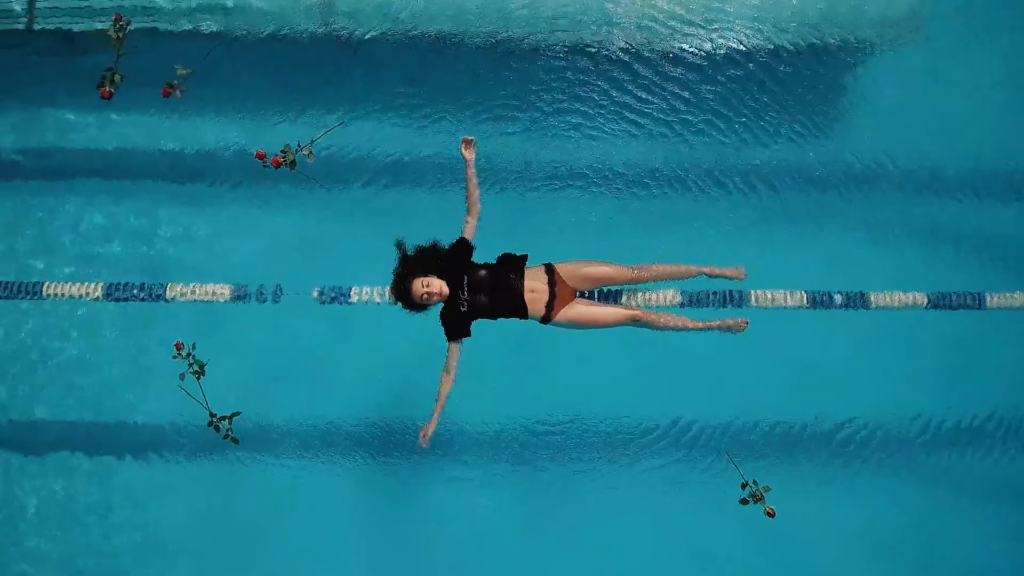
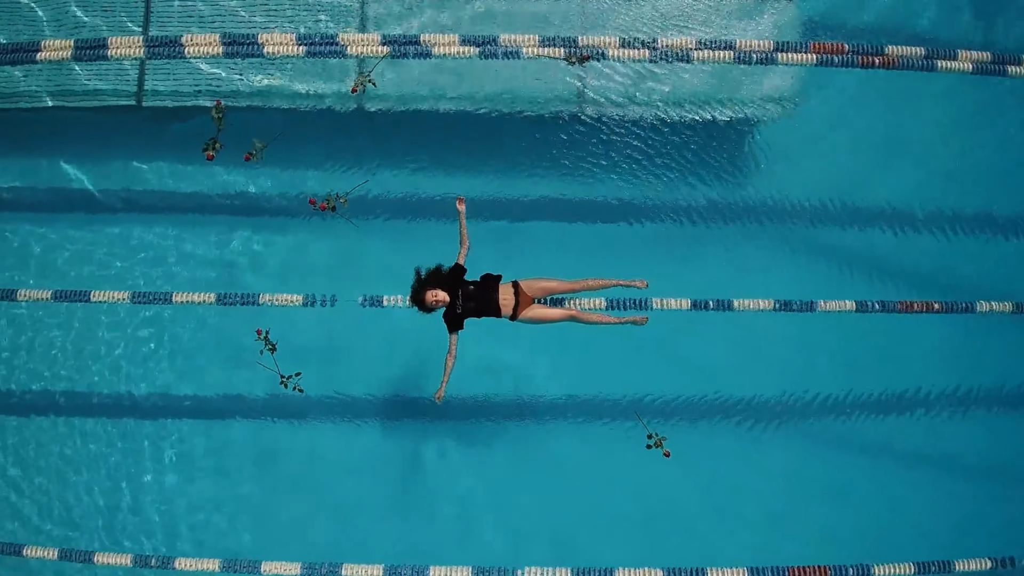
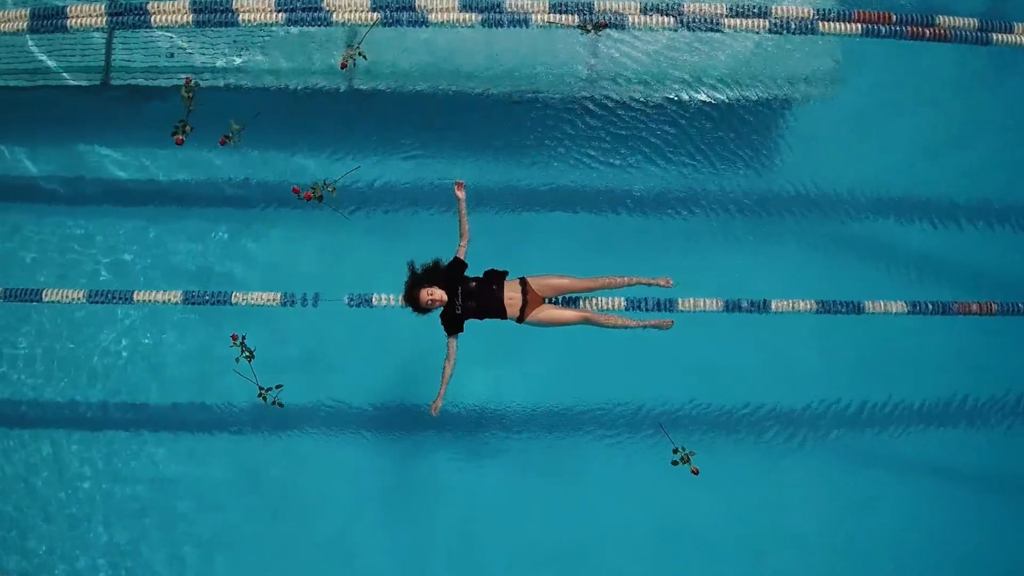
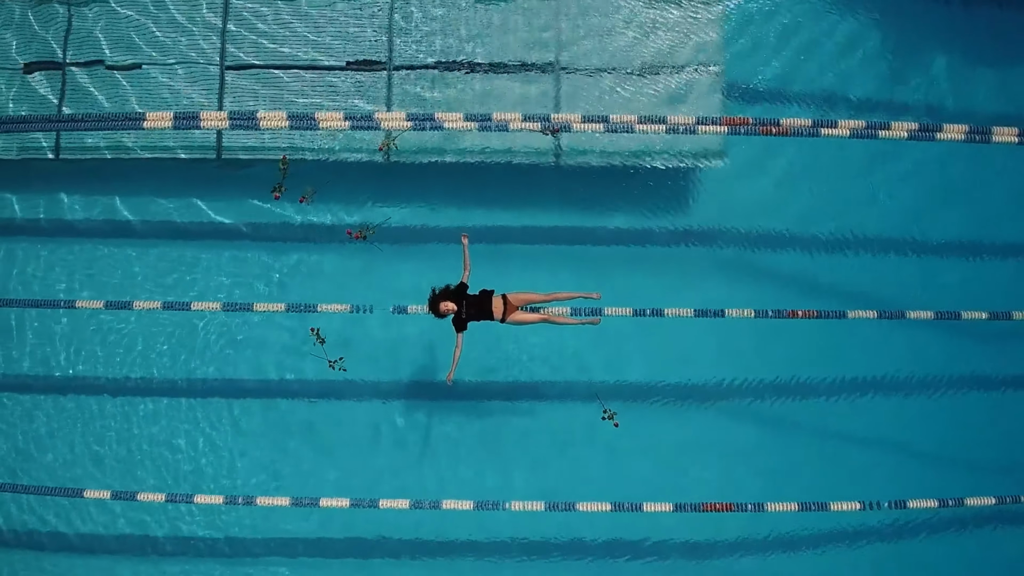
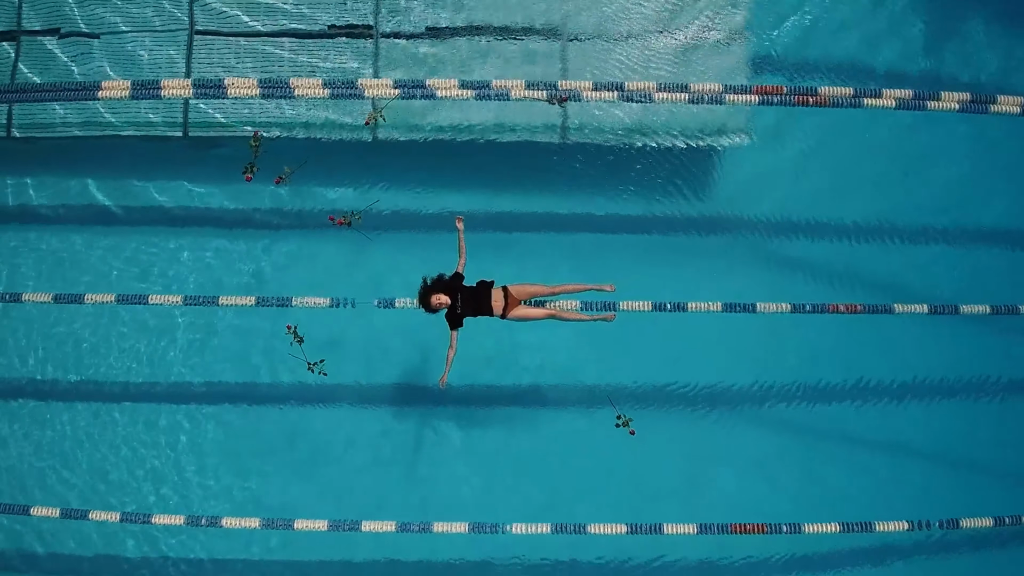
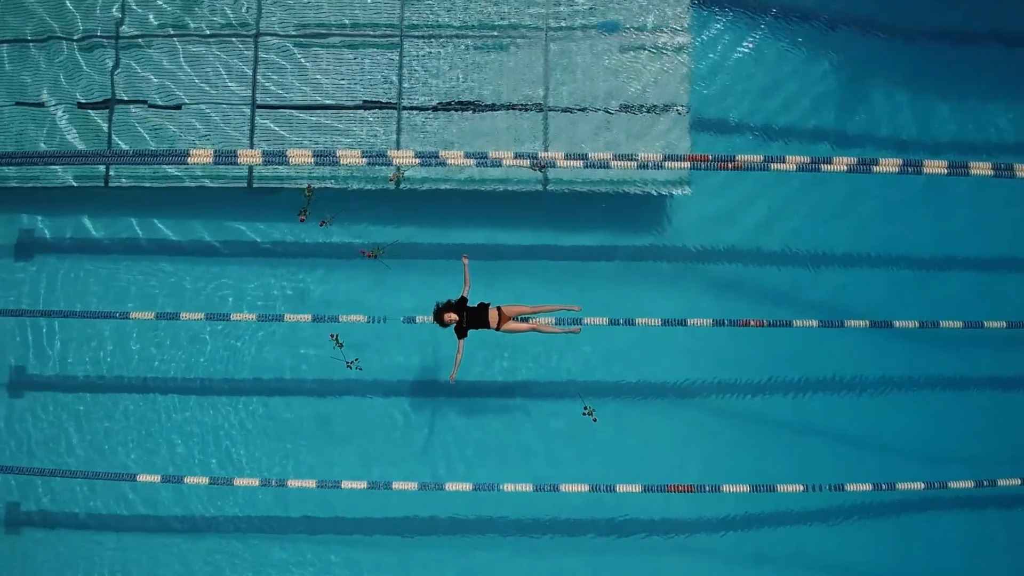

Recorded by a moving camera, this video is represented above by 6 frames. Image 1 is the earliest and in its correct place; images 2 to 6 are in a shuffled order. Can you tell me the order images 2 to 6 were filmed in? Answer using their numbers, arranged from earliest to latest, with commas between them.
3, 2, 5, 4, 6
